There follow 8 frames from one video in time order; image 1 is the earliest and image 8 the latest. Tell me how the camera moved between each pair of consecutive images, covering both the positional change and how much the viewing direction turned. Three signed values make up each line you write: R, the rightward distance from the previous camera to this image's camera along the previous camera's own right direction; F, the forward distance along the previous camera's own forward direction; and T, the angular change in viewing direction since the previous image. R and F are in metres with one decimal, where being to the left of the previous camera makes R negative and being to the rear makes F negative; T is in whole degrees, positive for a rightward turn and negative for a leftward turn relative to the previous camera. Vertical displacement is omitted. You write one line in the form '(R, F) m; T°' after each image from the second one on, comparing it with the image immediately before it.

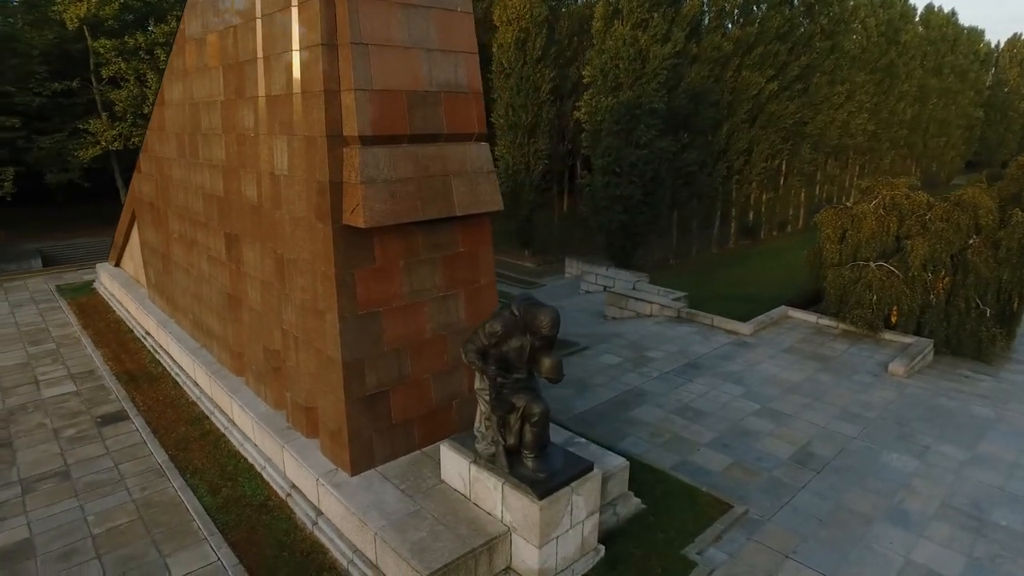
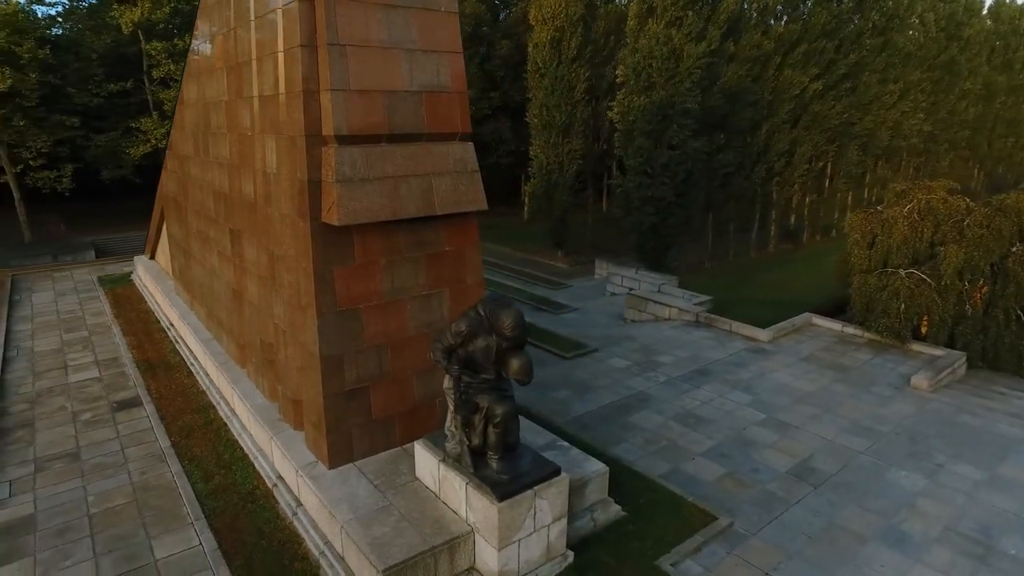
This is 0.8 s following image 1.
(+0.5, 0.0) m; -4°
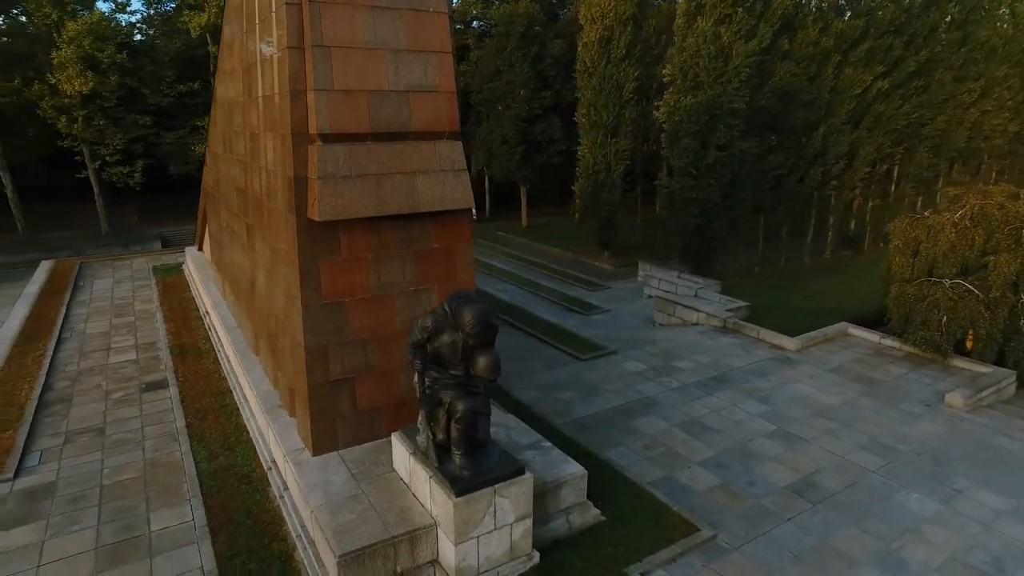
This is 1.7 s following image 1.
(+0.7, 0.0) m; -6°
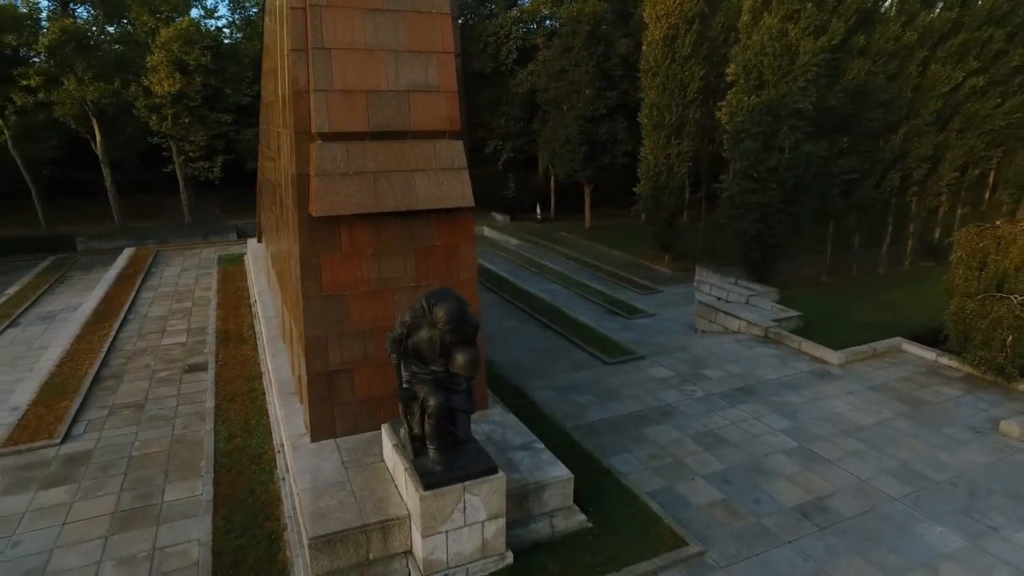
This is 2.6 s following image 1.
(+0.7, 0.0) m; -7°
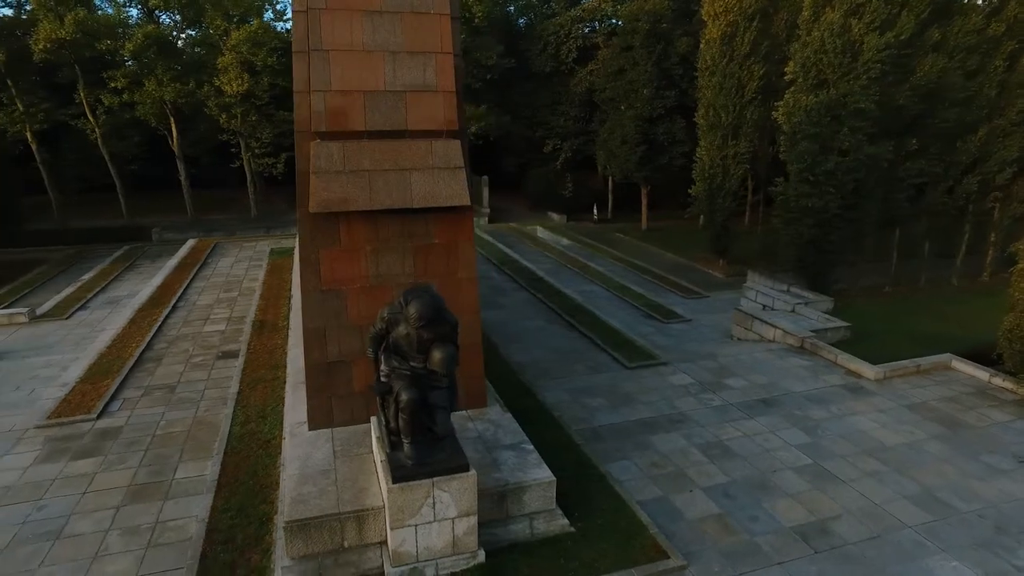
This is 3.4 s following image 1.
(+0.6, 0.0) m; -6°
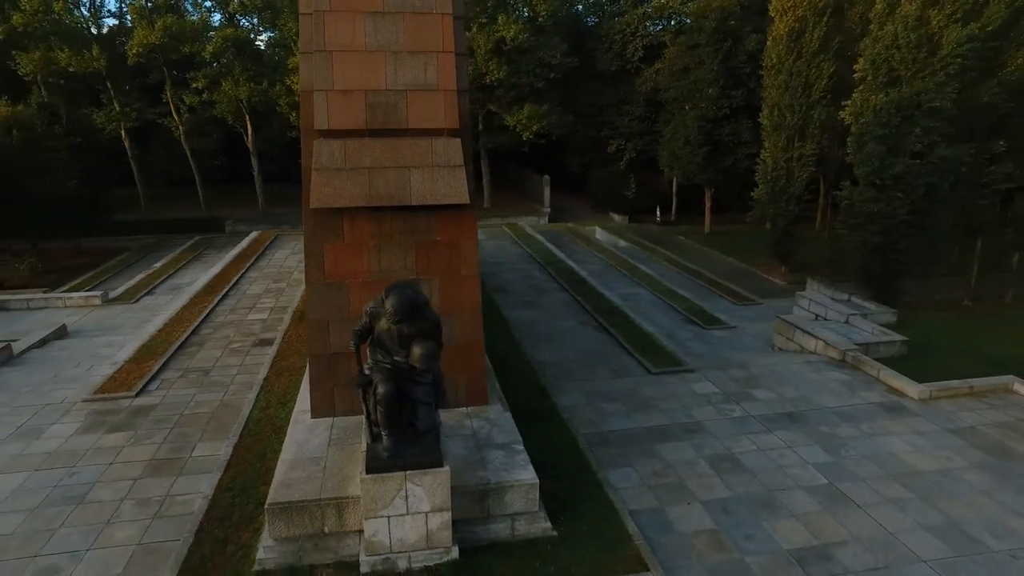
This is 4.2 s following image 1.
(+0.6, +0.1) m; -7°
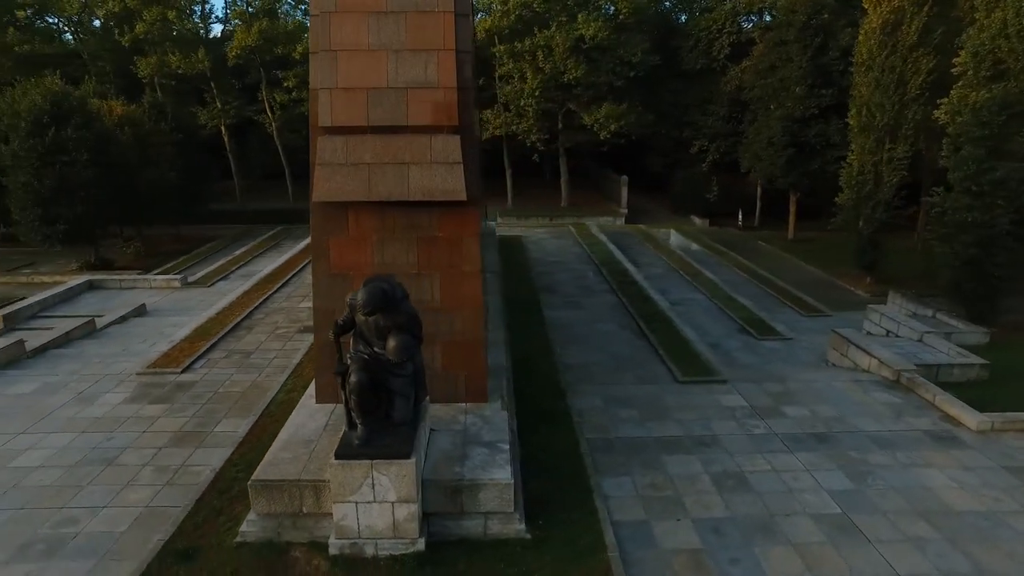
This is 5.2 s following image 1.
(+0.8, +0.1) m; -8°
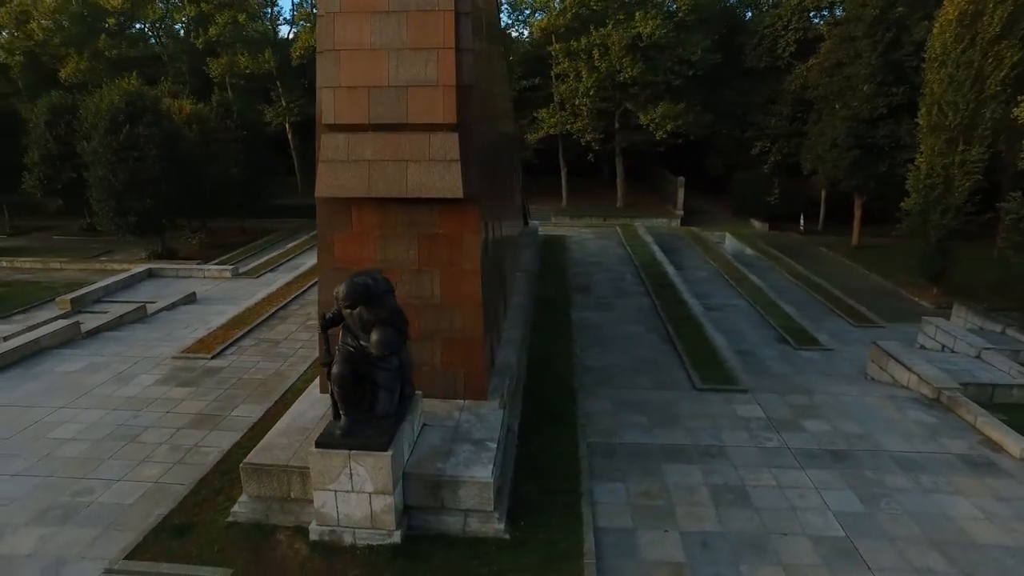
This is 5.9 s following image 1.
(+0.6, +0.1) m; -6°
